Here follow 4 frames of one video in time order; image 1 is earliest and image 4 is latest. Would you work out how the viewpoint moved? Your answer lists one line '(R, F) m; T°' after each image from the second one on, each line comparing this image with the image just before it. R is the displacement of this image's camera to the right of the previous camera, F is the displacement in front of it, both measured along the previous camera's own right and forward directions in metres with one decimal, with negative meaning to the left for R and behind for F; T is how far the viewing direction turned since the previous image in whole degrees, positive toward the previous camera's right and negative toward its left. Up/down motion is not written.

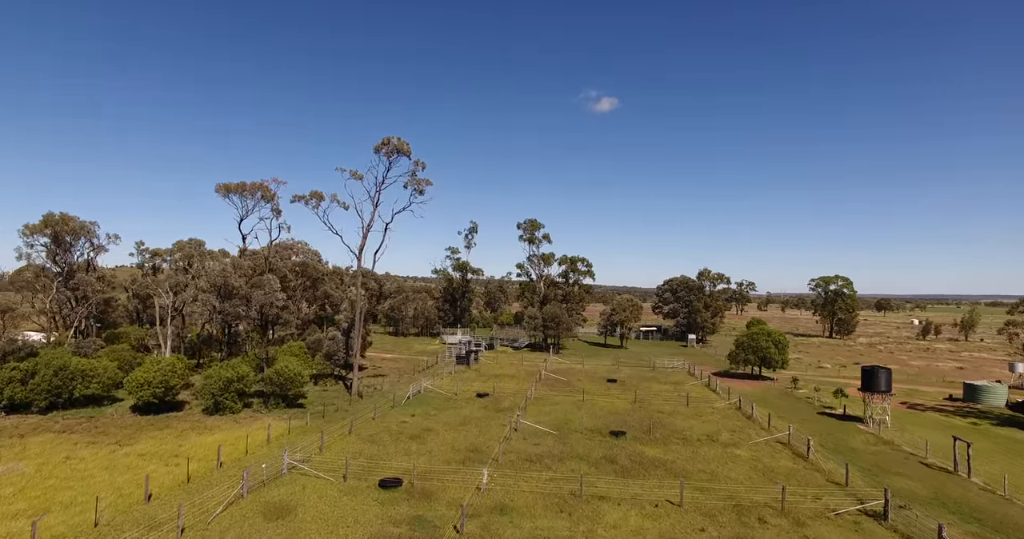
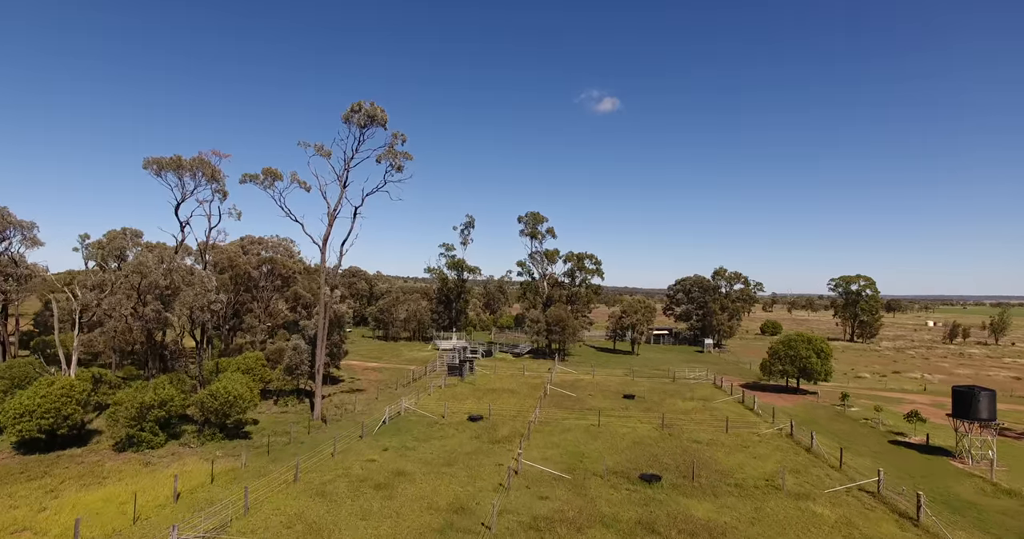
(+0.1, +6.8) m; 0°
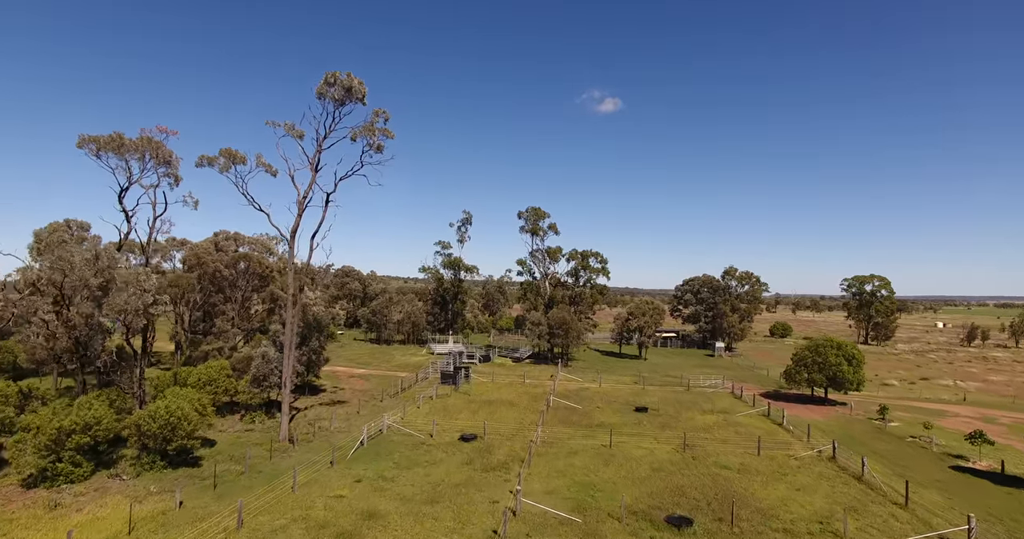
(+0.2, +4.1) m; 0°
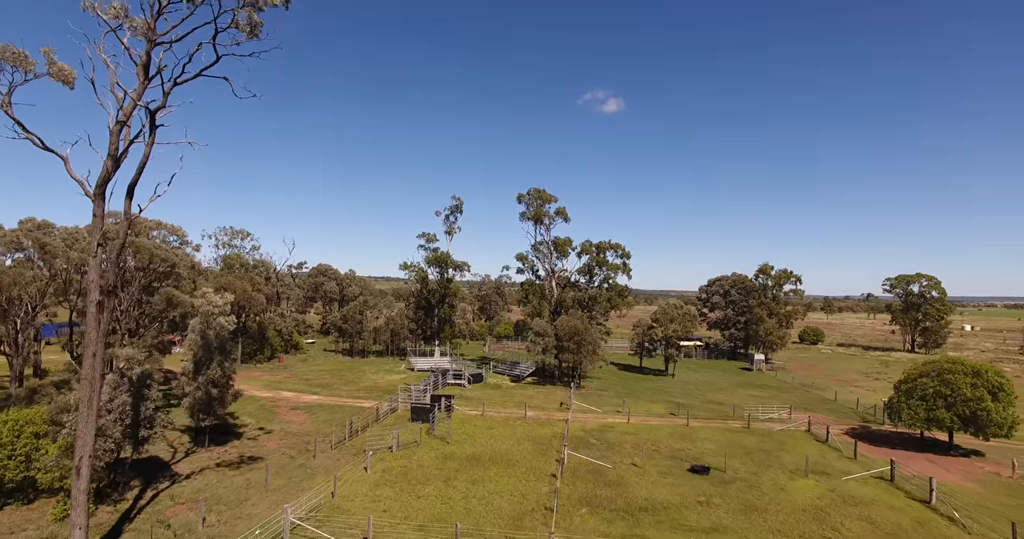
(+0.3, +11.7) m; 0°
